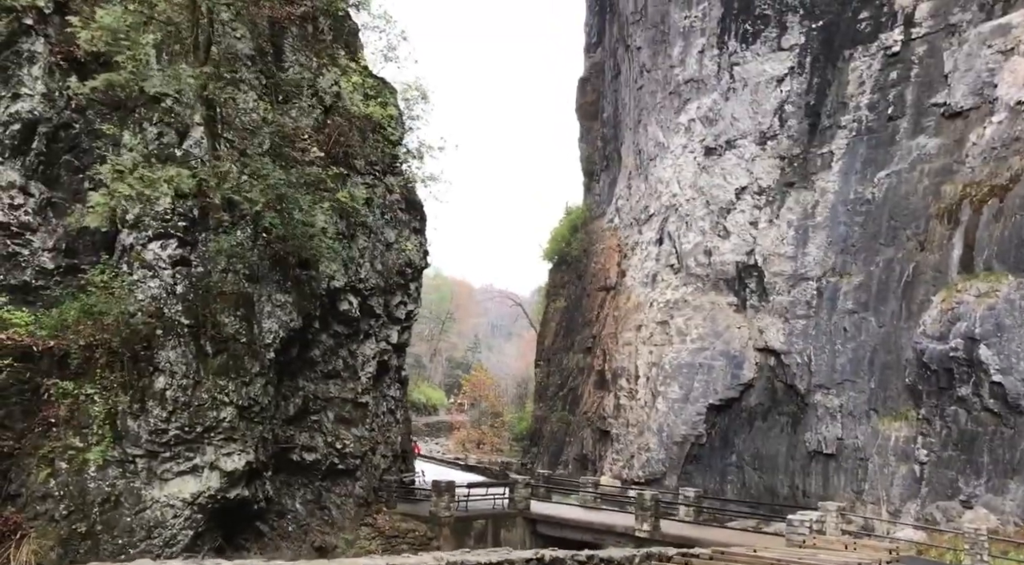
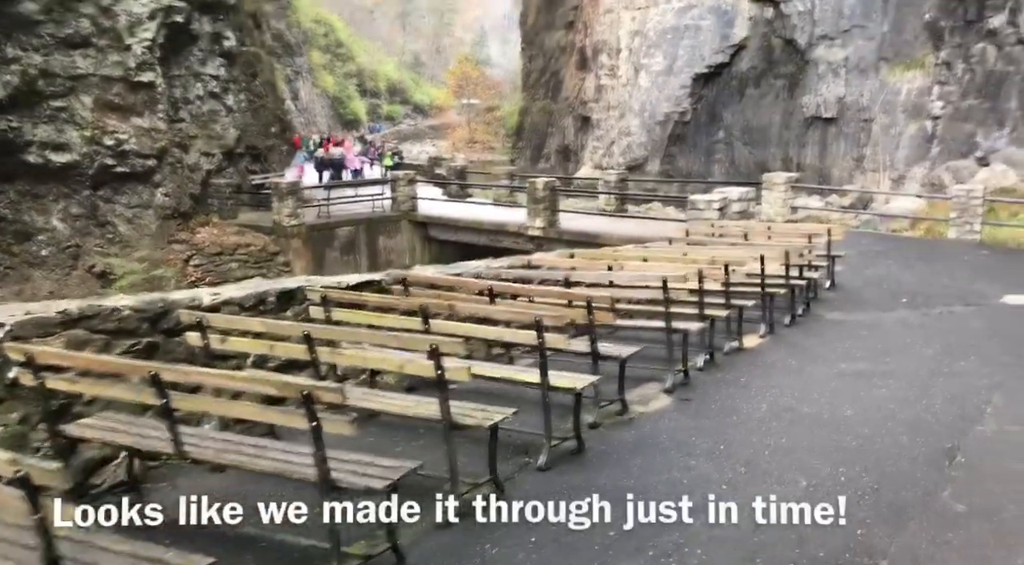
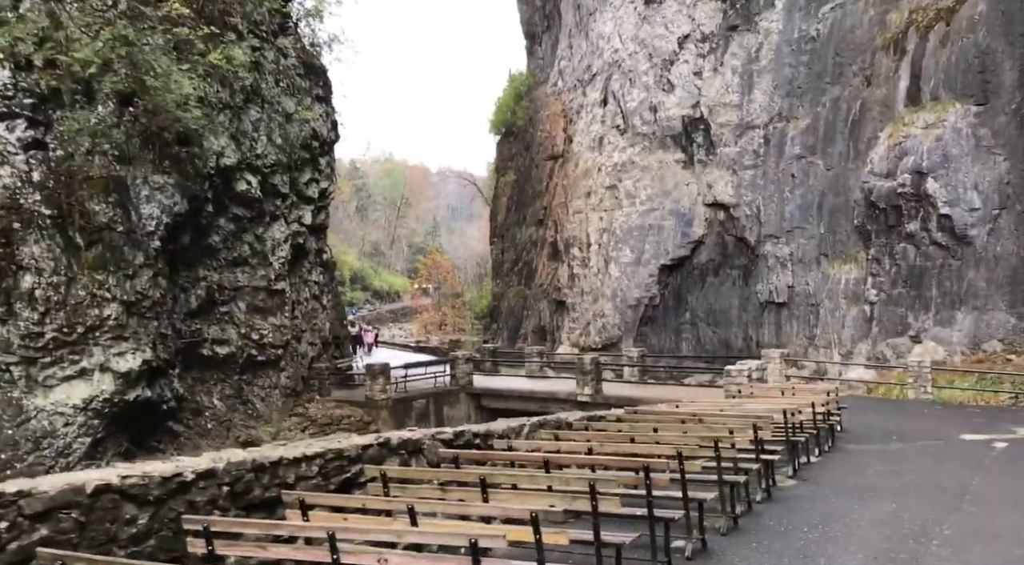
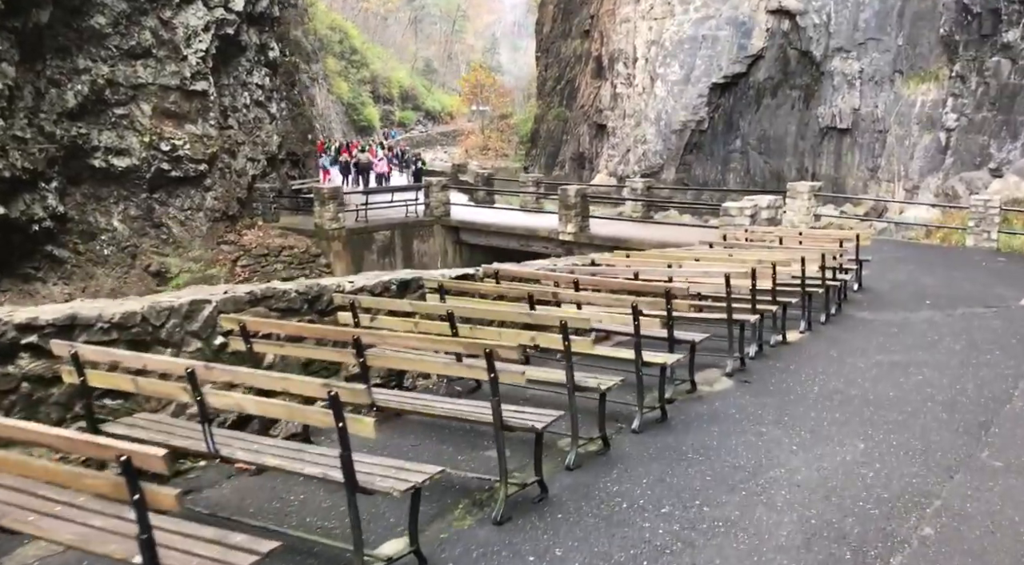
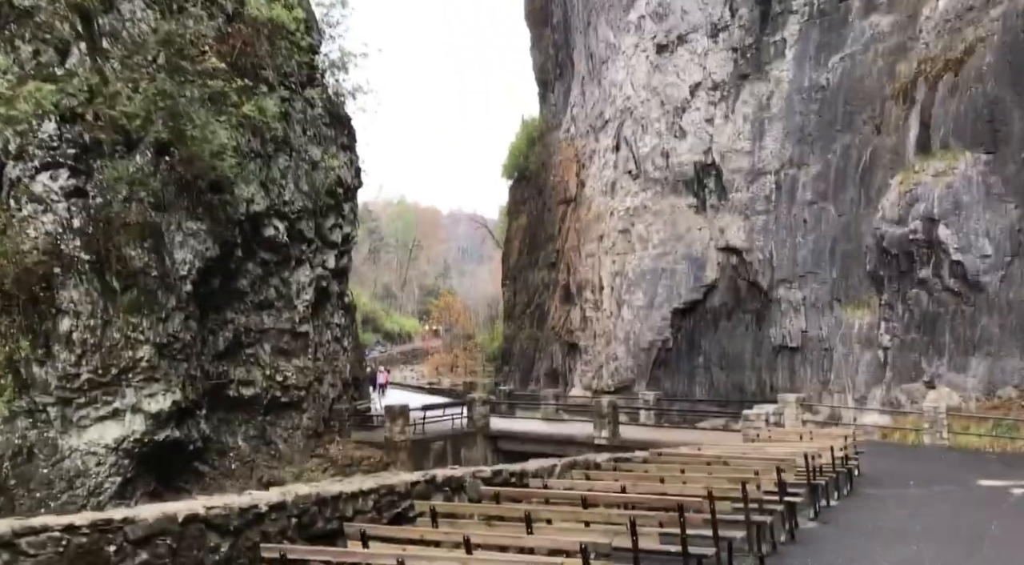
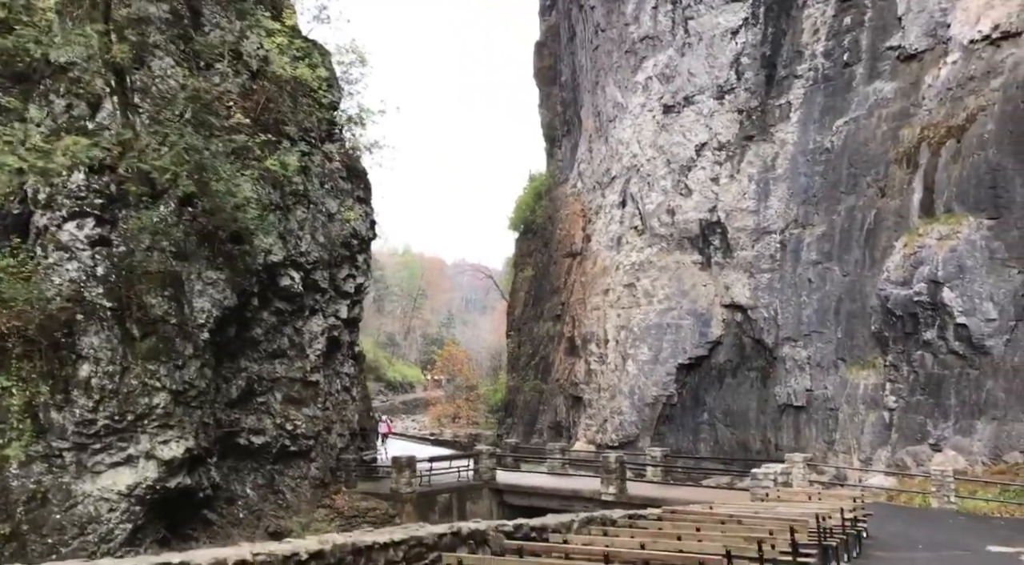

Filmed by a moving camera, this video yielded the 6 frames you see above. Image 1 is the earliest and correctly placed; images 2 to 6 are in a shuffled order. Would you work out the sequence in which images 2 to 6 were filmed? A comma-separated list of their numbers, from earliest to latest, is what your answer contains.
6, 5, 3, 4, 2
